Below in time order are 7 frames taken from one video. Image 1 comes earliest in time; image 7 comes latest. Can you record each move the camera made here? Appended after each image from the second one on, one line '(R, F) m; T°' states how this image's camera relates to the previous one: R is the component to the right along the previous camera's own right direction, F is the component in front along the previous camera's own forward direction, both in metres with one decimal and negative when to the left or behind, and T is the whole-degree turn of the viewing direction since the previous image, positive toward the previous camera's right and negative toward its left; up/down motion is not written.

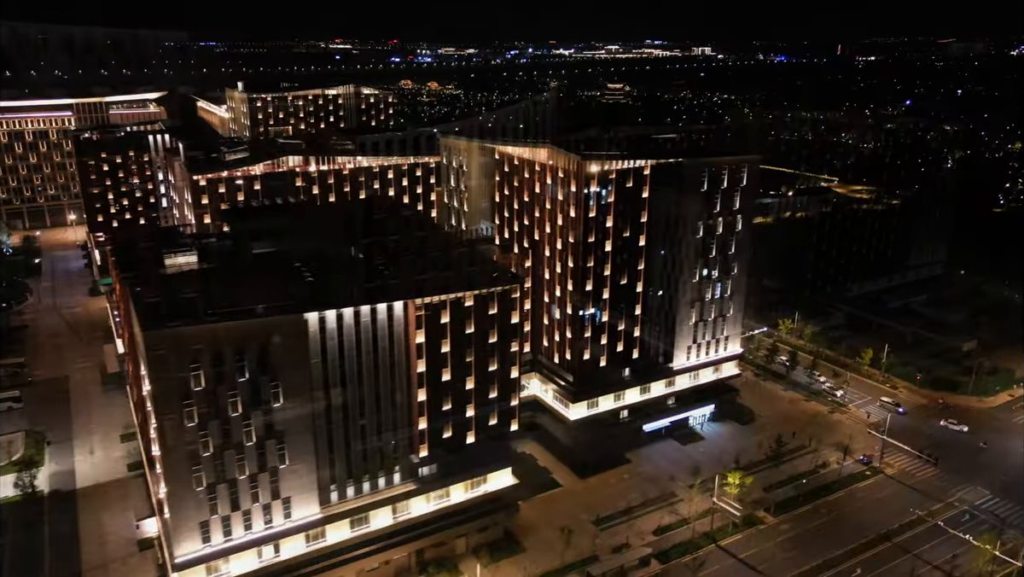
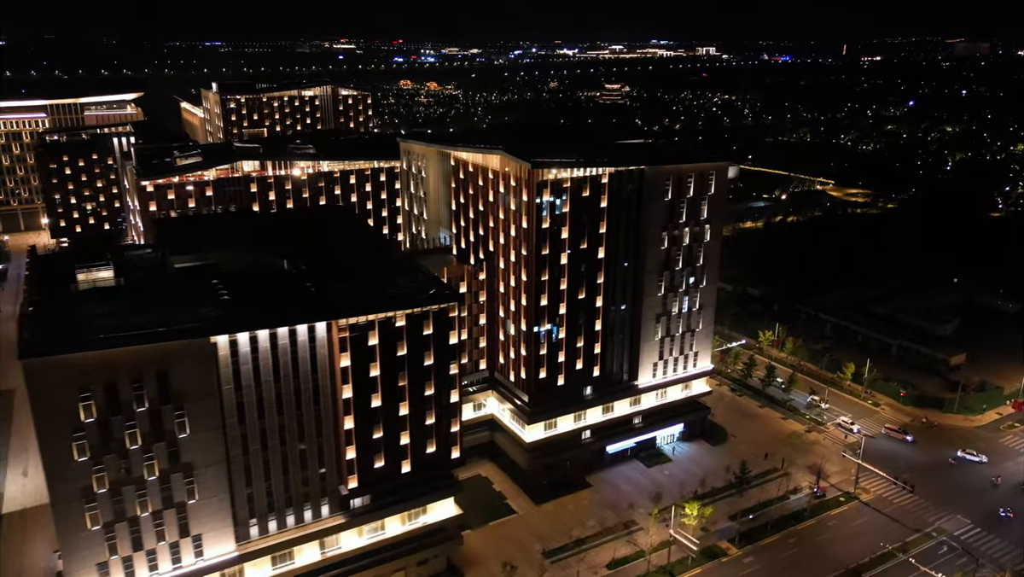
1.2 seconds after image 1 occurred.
(+4.4, +3.7) m; 0°
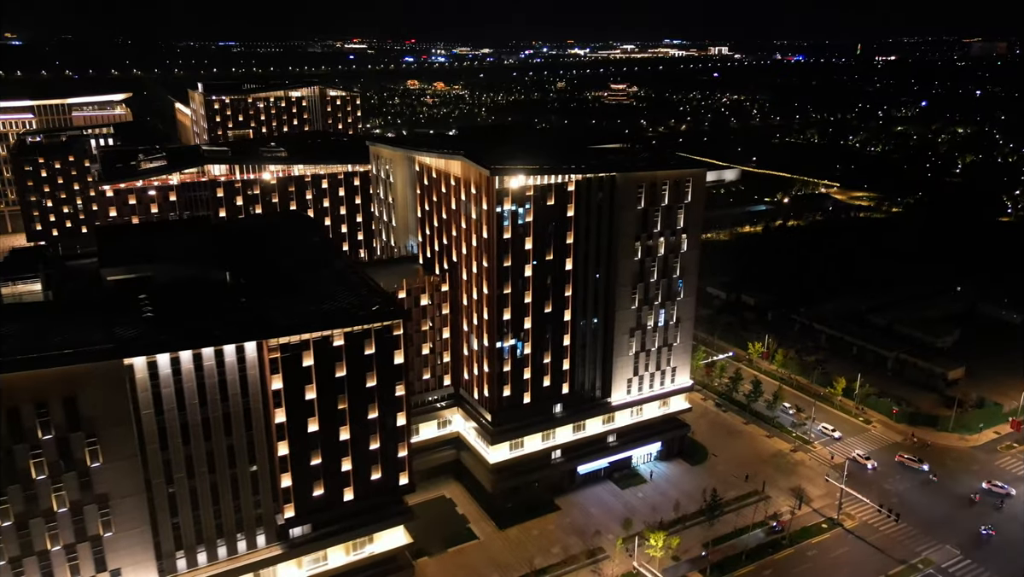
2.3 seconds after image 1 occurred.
(+3.8, +3.2) m; -1°
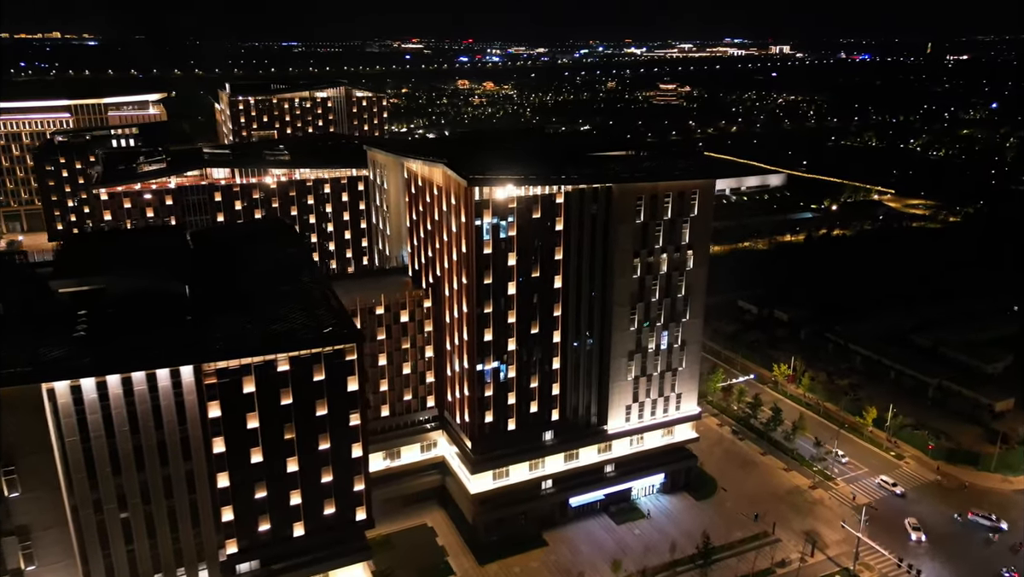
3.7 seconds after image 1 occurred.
(+4.8, +4.3) m; -4°
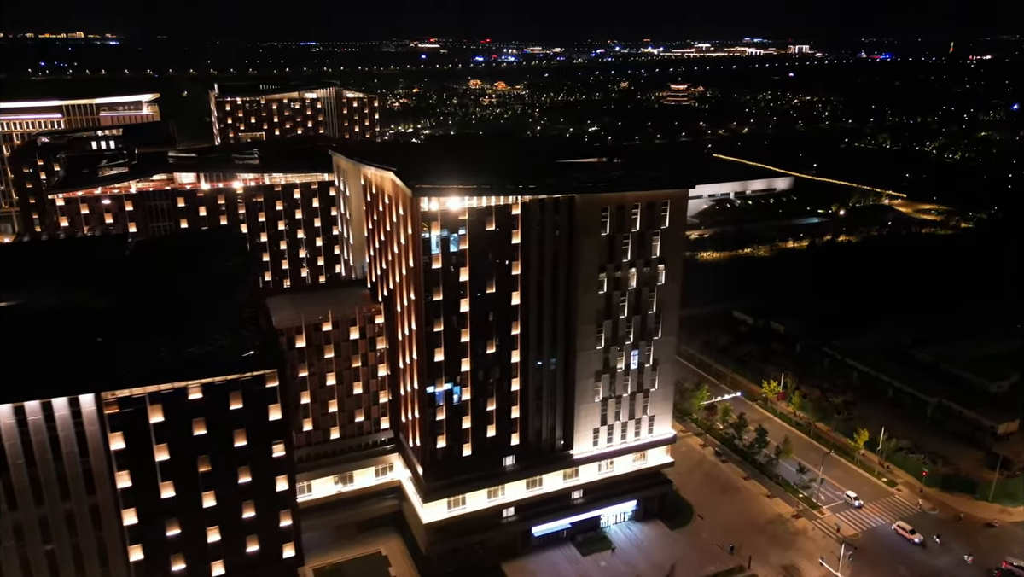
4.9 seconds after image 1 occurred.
(+4.1, +3.5) m; -1°
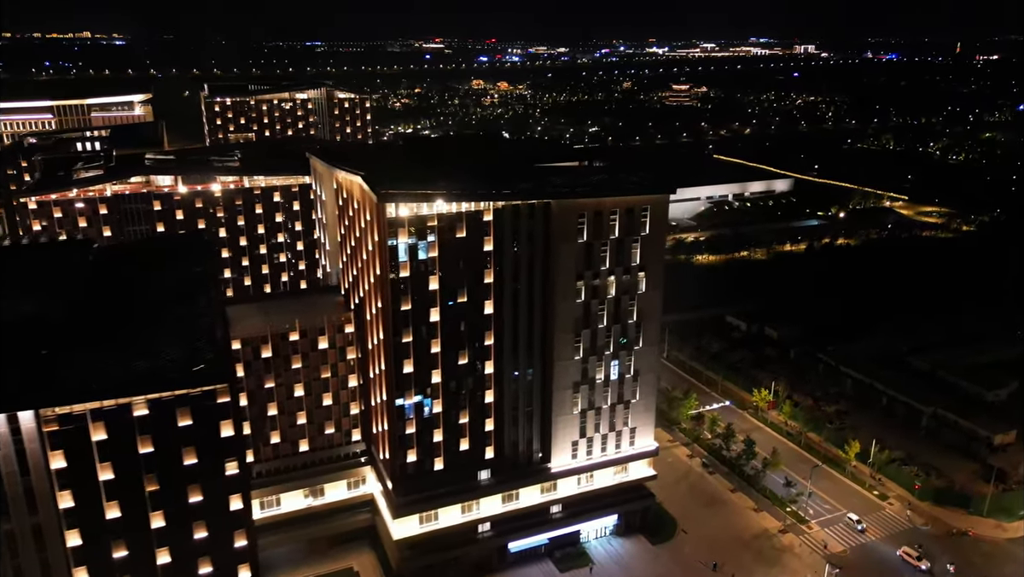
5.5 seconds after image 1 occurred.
(+2.1, +1.8) m; 0°
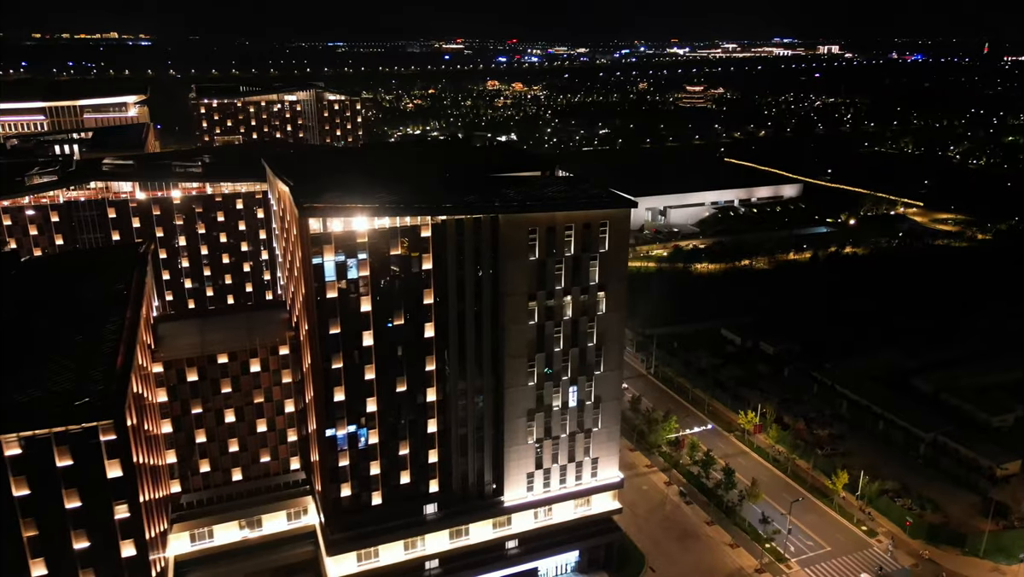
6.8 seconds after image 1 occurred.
(+4.6, +3.9) m; -1°
